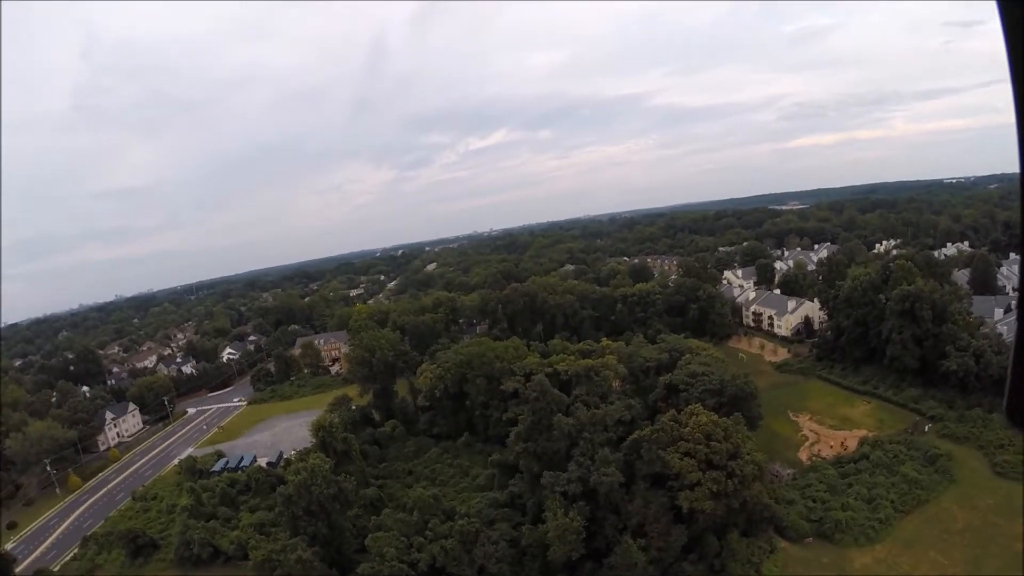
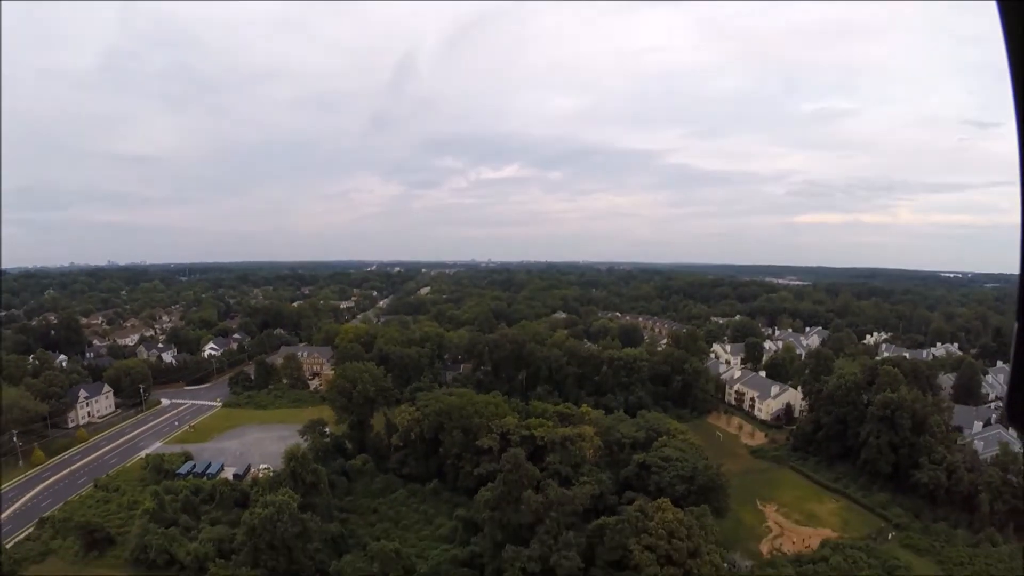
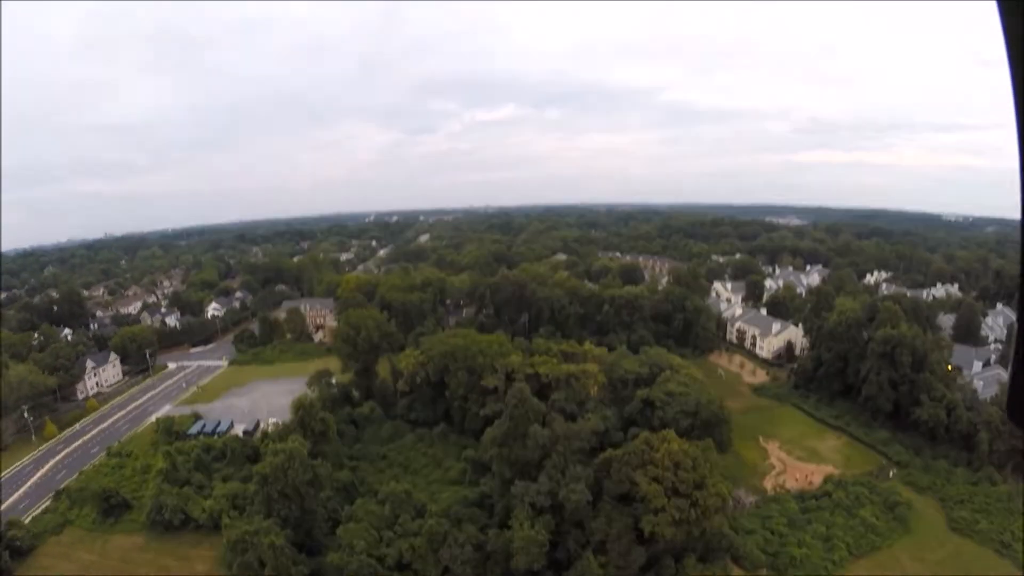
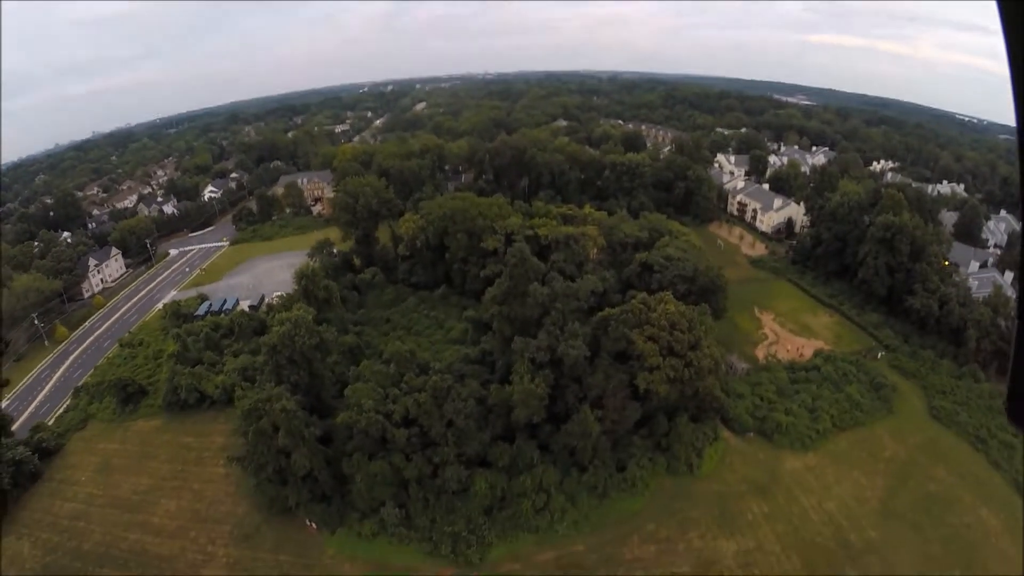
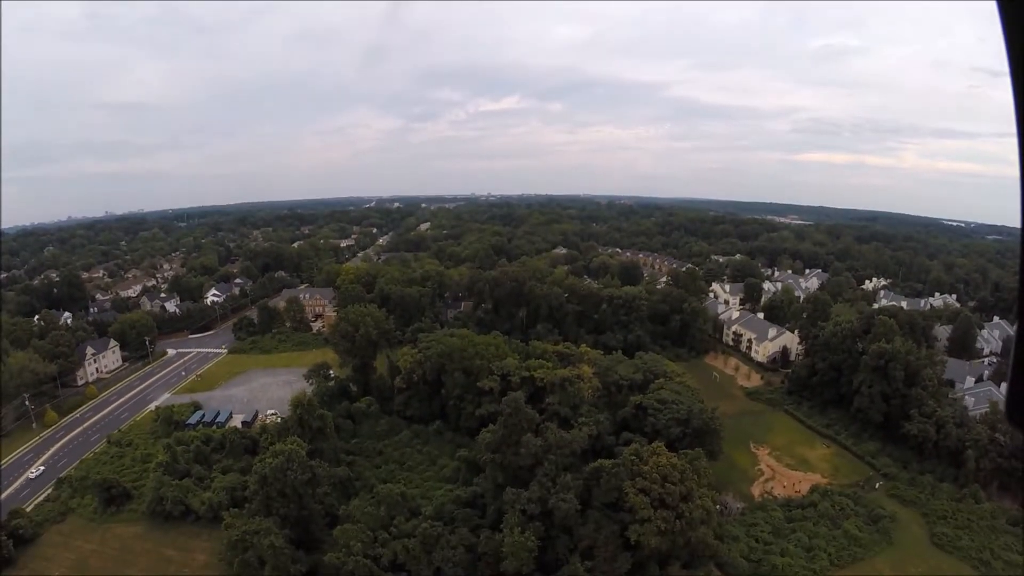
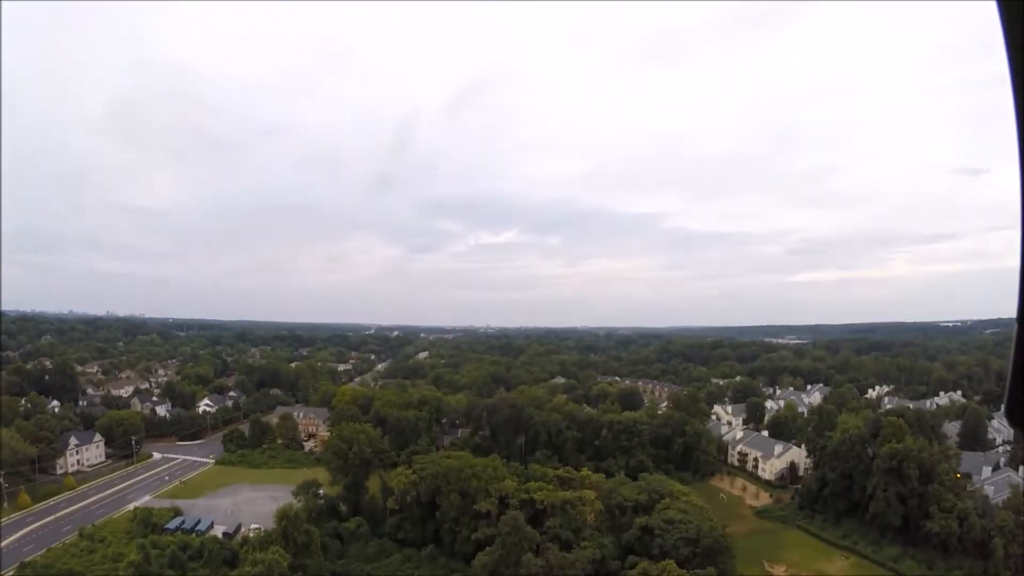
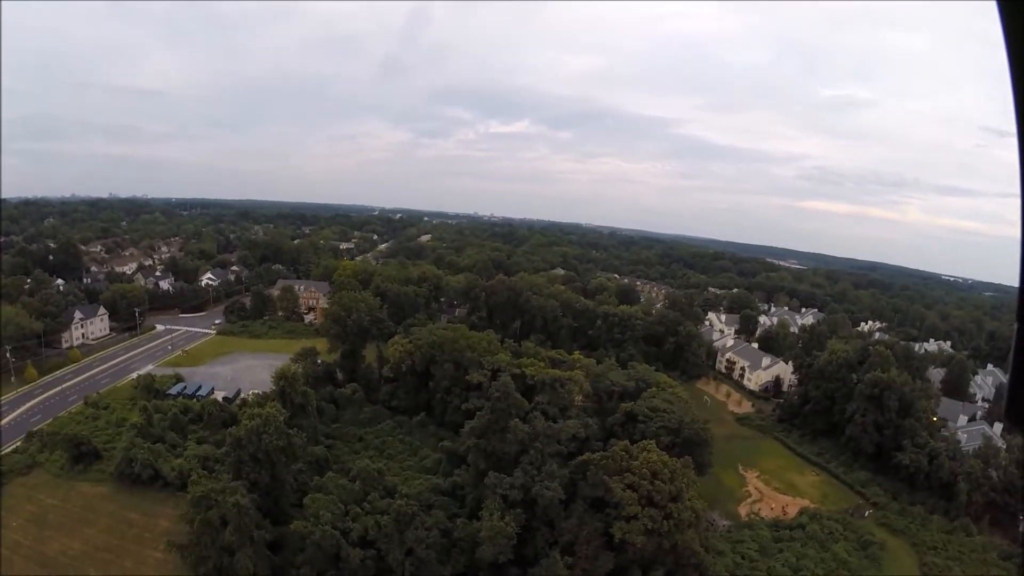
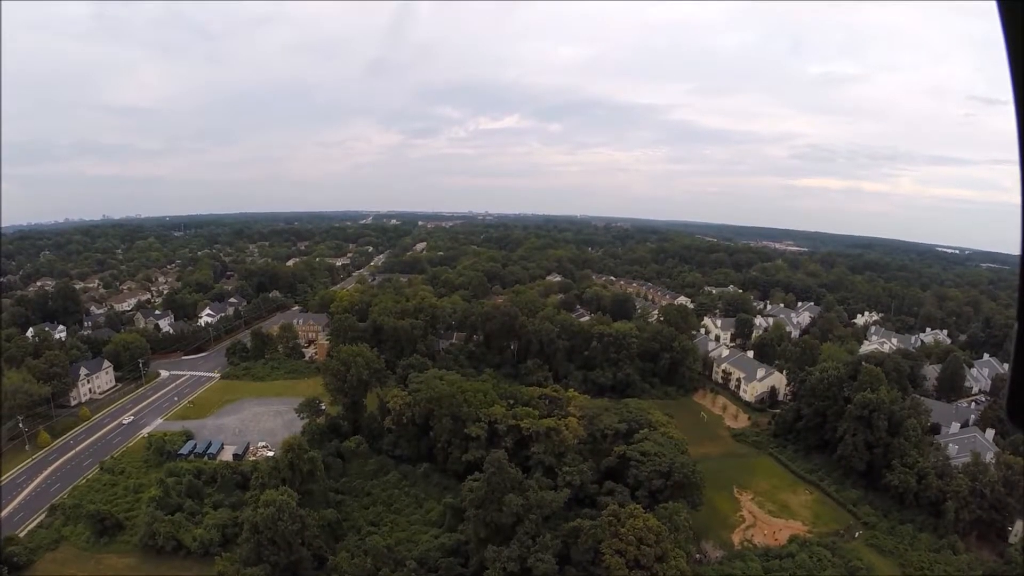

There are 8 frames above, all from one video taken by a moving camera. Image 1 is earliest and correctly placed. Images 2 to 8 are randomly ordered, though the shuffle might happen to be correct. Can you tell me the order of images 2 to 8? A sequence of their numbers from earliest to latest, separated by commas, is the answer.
7, 4, 3, 6, 2, 5, 8
